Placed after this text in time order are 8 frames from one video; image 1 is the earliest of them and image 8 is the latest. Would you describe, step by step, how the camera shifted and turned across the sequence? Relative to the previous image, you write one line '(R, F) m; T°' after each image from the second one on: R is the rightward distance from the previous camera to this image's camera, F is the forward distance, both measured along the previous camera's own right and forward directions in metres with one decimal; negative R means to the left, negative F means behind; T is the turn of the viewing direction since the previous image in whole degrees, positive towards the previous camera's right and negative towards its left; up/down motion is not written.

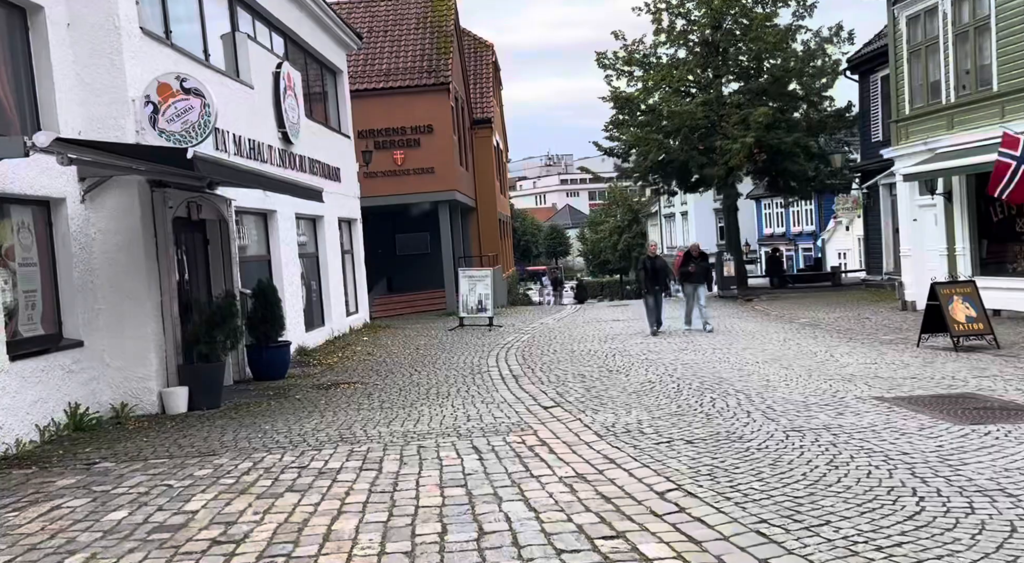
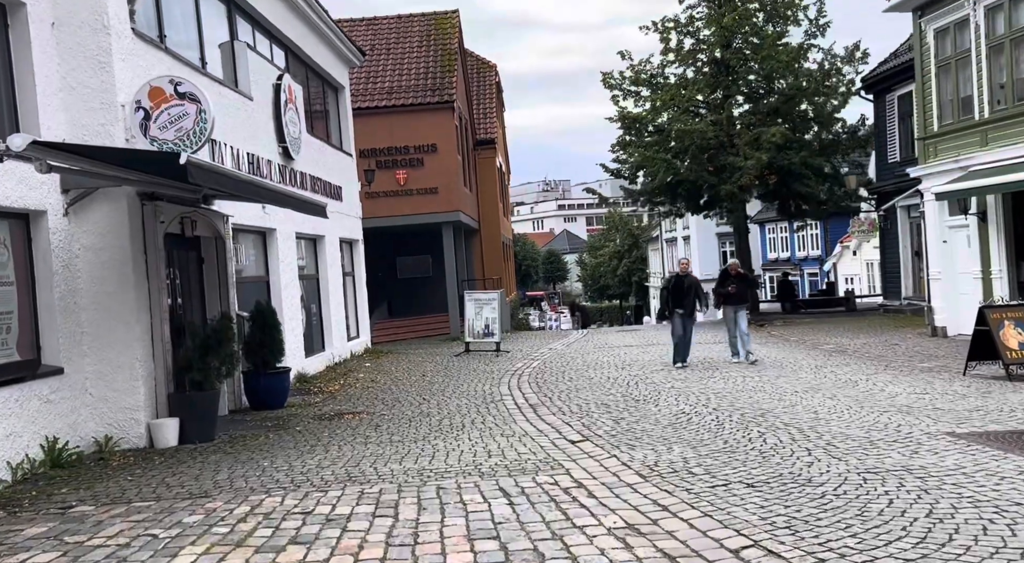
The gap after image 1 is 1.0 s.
(-0.3, +1.0) m; 0°
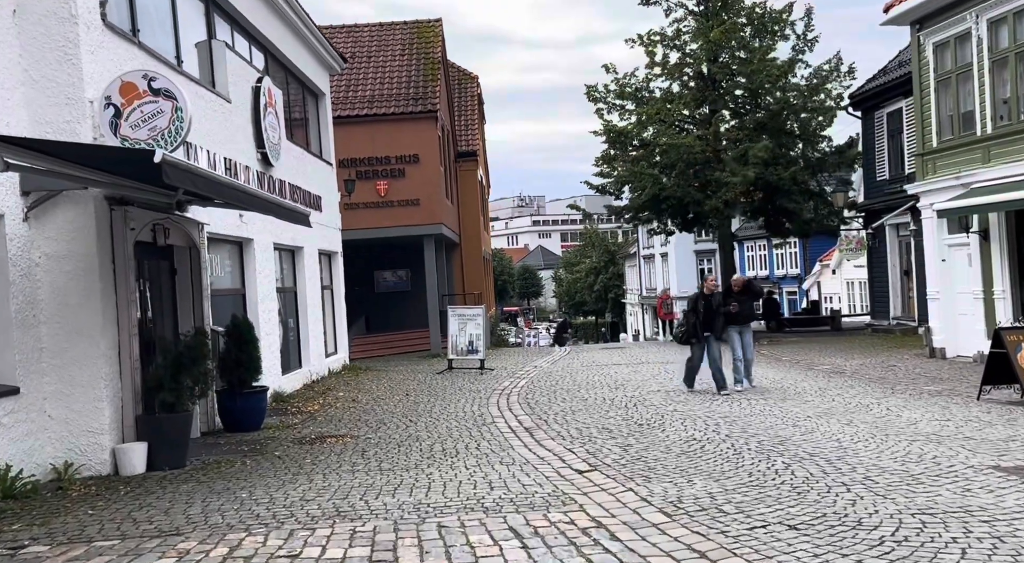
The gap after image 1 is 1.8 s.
(-0.3, +0.8) m; +1°
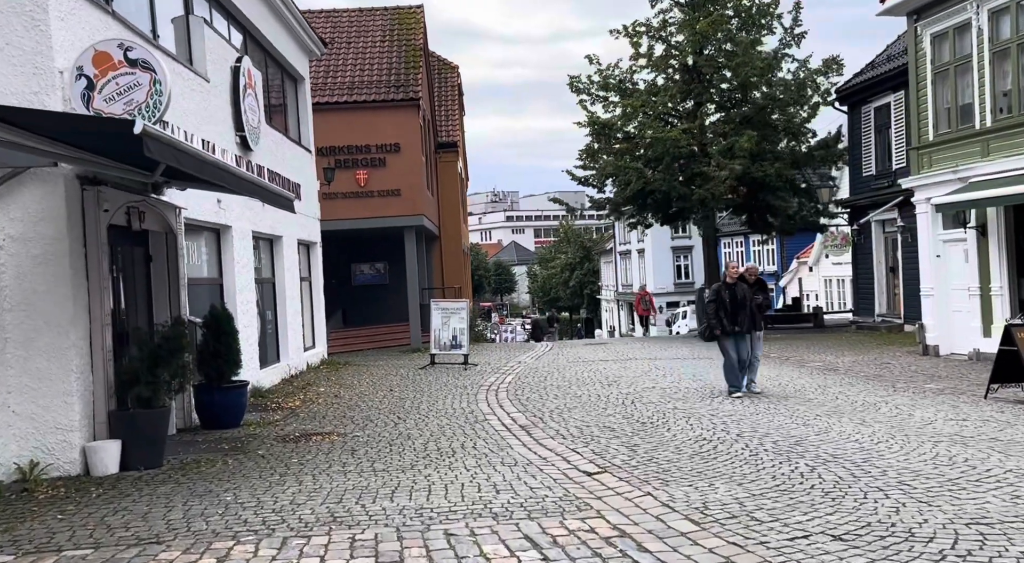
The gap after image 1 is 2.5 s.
(-0.3, +0.6) m; +2°
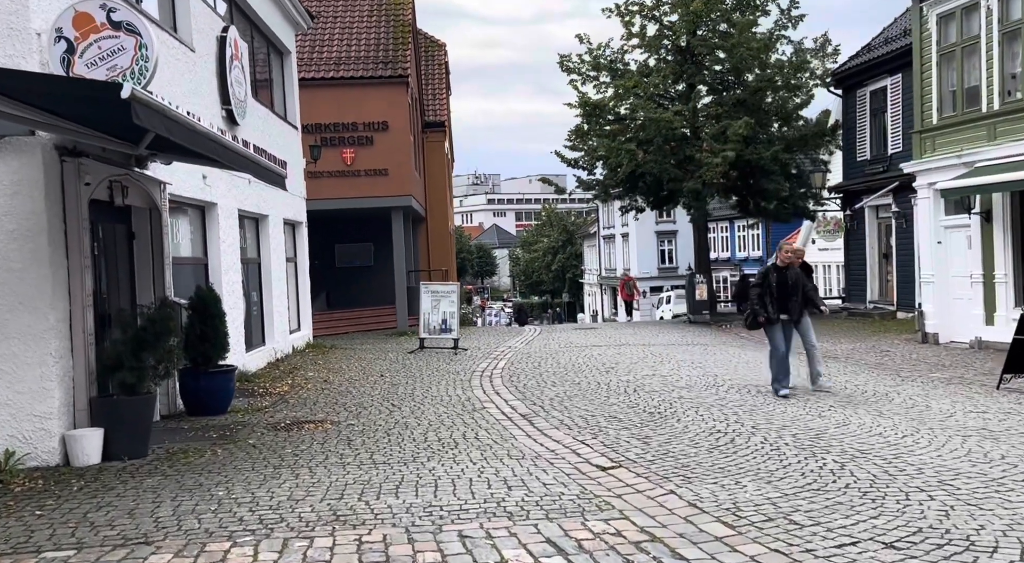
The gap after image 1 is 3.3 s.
(-0.2, +0.5) m; +1°
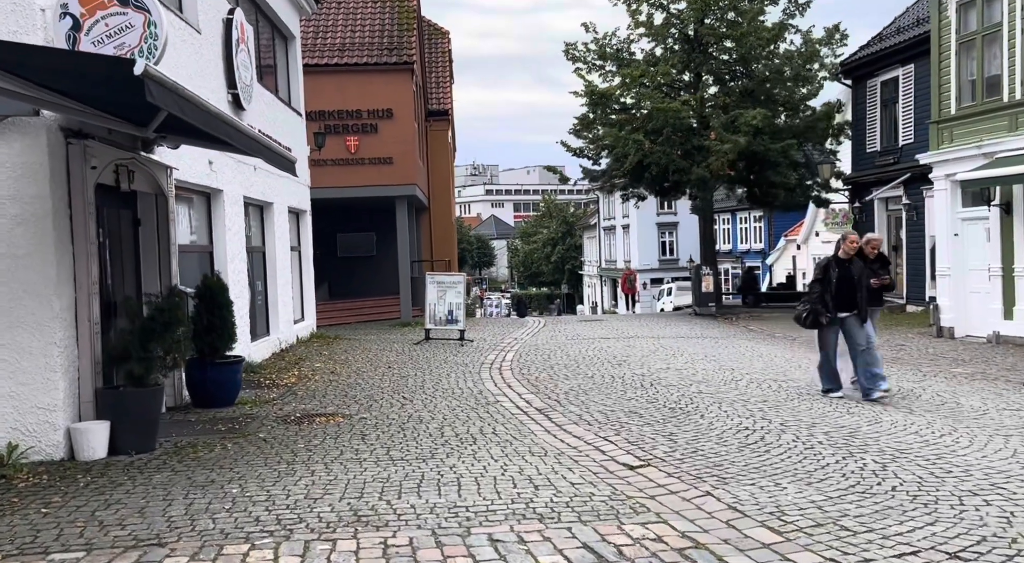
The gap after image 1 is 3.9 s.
(-0.2, +0.3) m; 0°
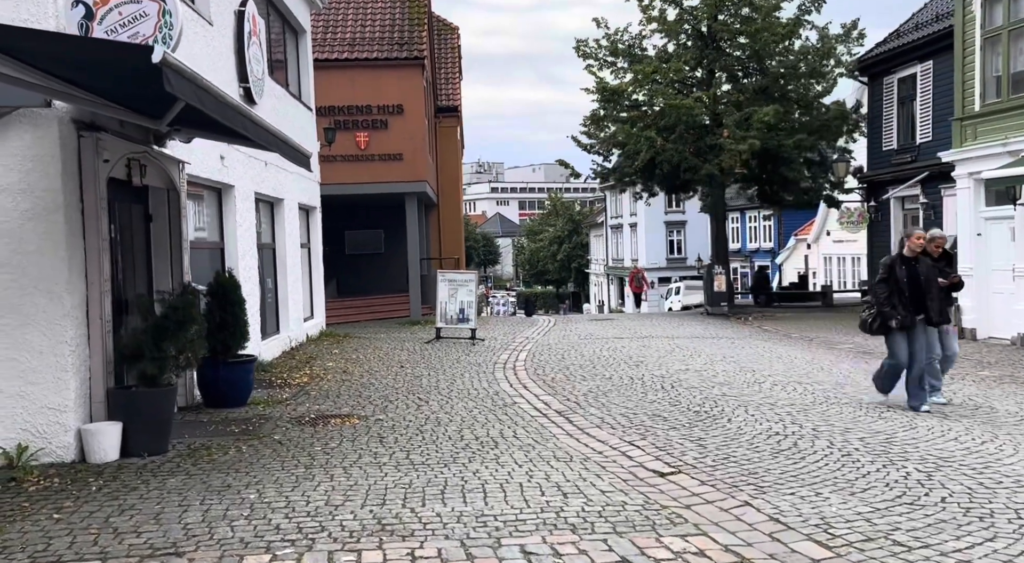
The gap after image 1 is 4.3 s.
(-0.2, +0.3) m; 0°
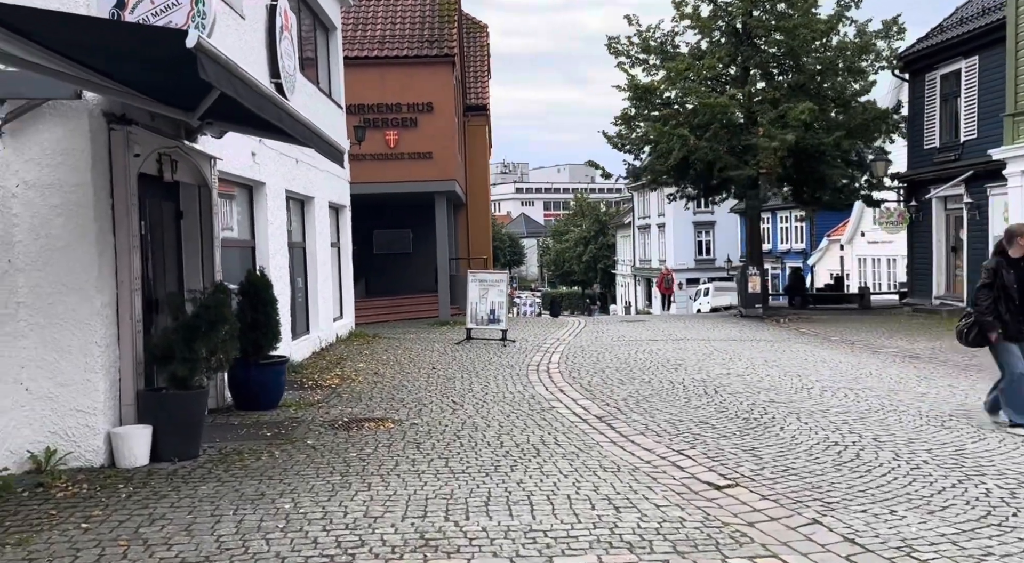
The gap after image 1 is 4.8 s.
(-0.2, +0.3) m; -1°
